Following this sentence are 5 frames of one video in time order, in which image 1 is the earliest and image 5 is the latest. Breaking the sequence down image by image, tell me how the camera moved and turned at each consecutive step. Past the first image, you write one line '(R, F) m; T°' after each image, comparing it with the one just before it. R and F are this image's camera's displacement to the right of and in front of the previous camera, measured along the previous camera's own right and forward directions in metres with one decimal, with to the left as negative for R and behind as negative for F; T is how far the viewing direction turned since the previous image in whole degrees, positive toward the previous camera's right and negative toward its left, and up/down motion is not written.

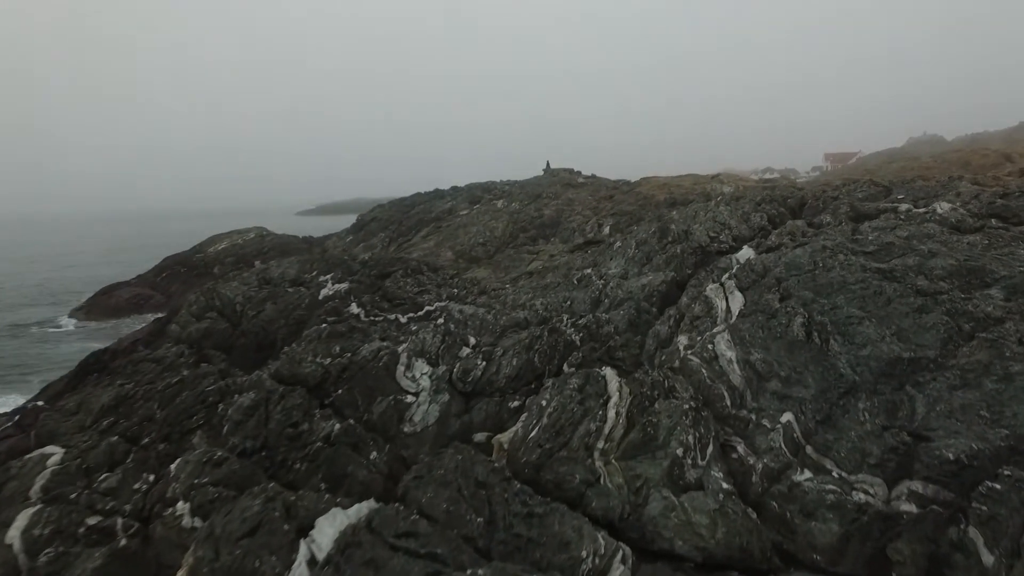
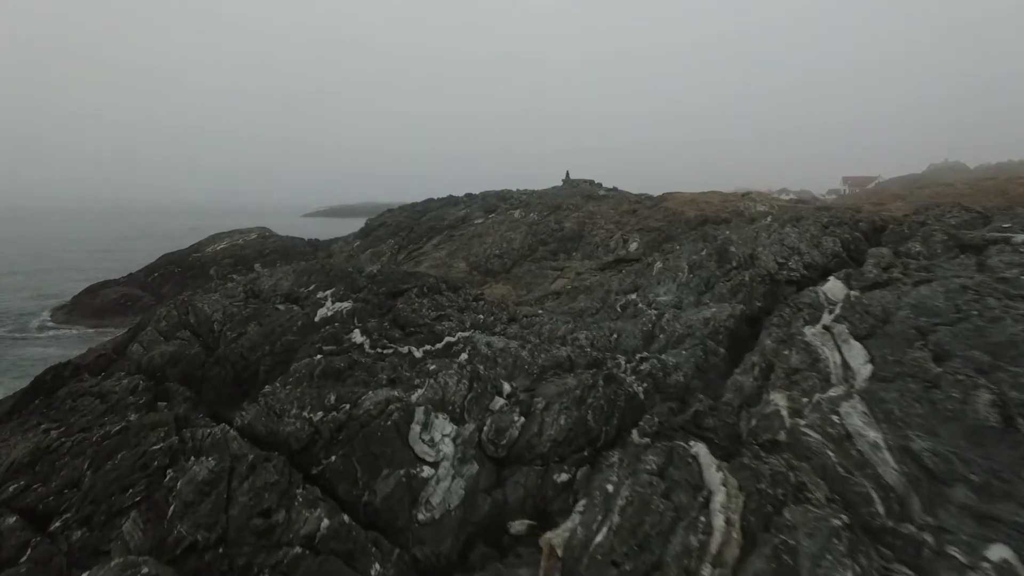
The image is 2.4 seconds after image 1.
(-0.8, +3.2) m; 0°
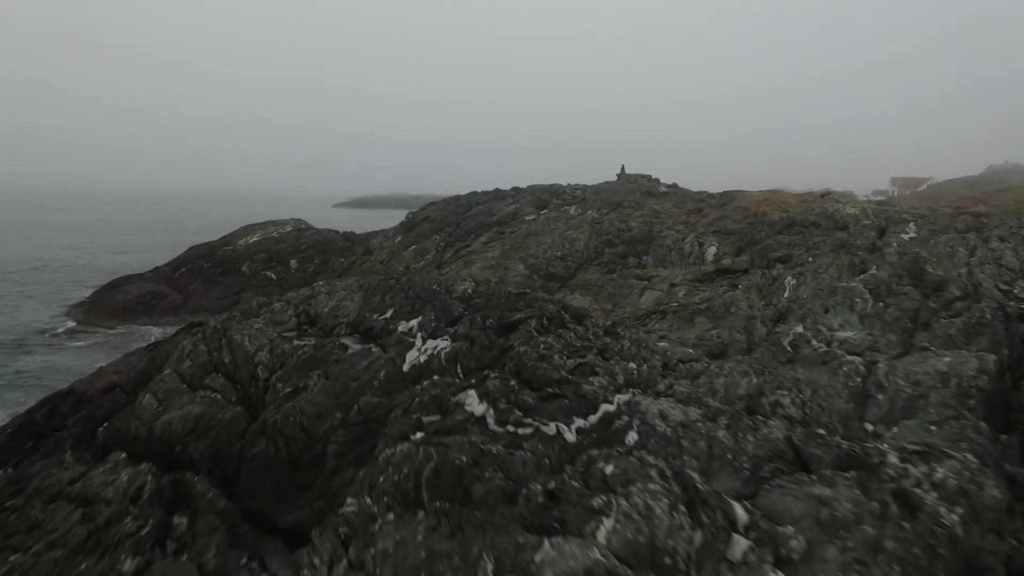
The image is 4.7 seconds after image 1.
(-2.5, +4.5) m; -2°
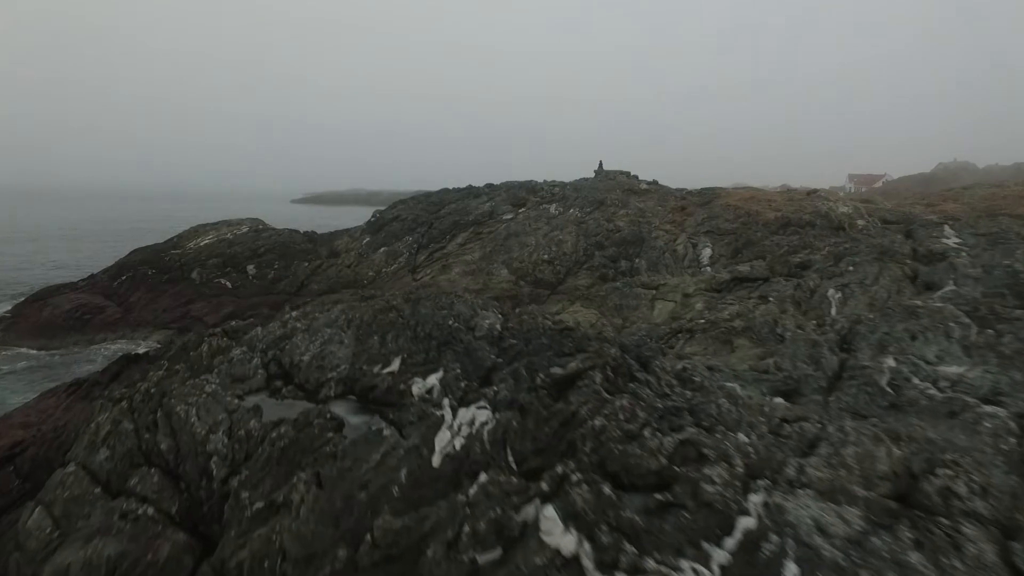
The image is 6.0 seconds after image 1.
(-1.3, +3.1) m; +4°
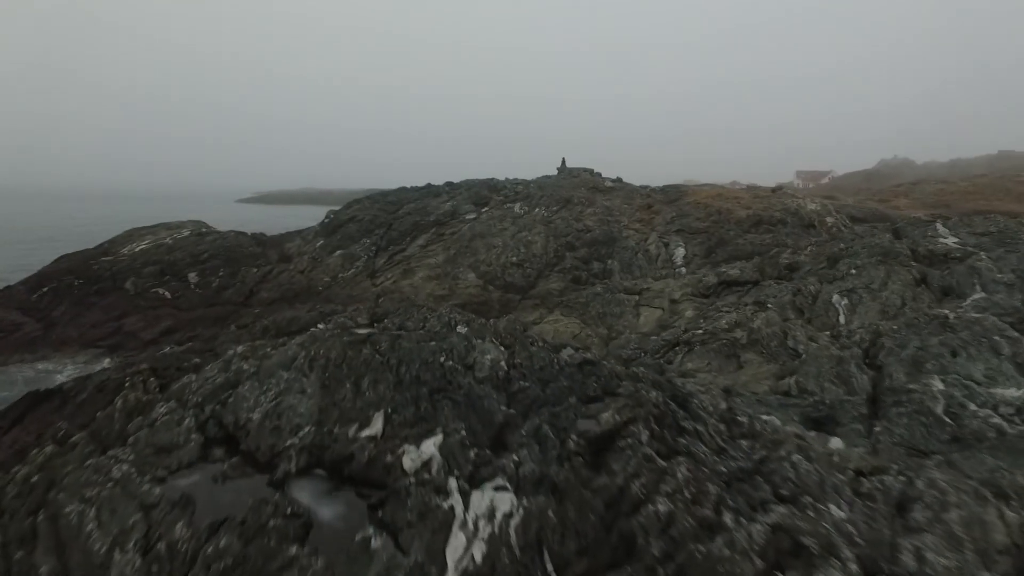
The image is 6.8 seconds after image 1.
(-0.6, +2.0) m; +4°
